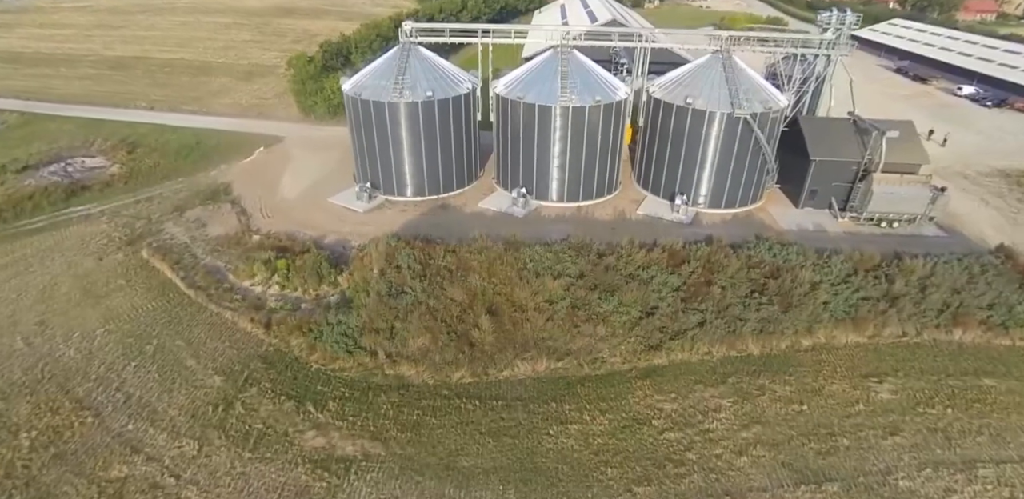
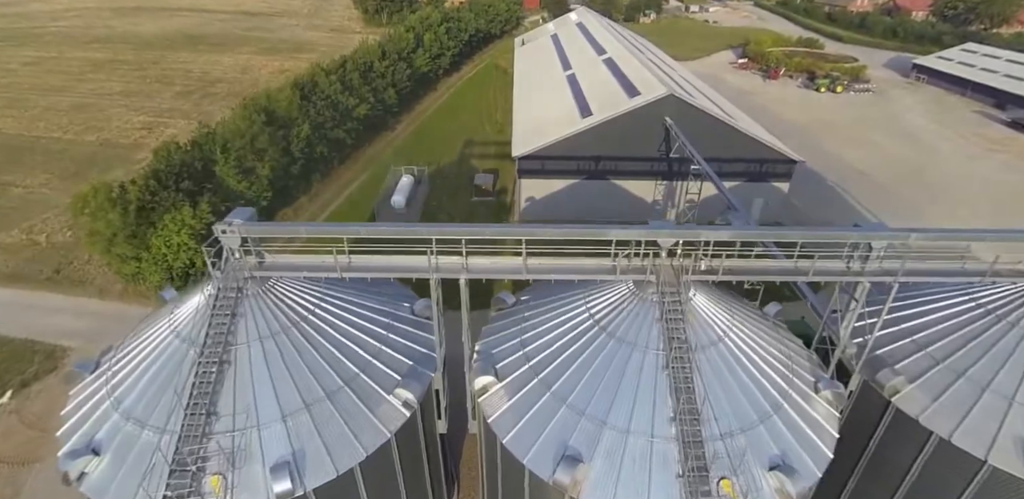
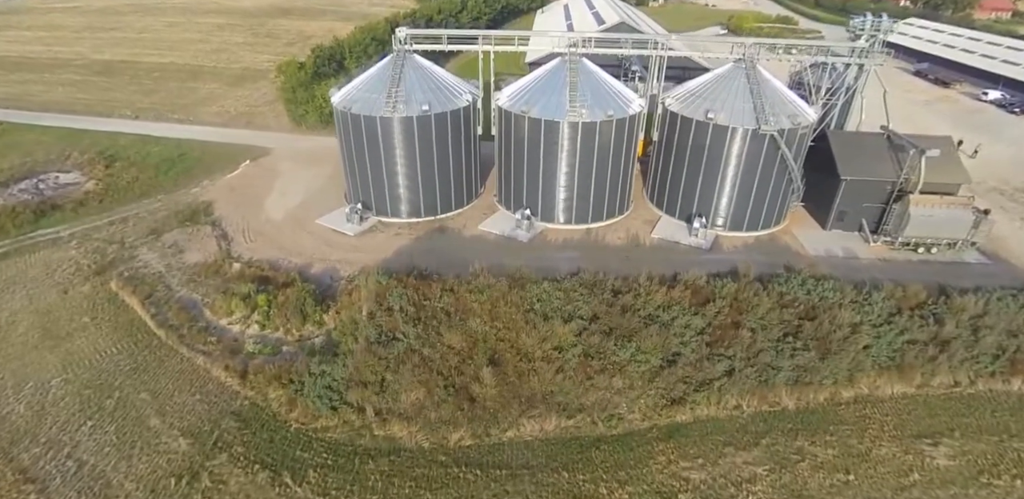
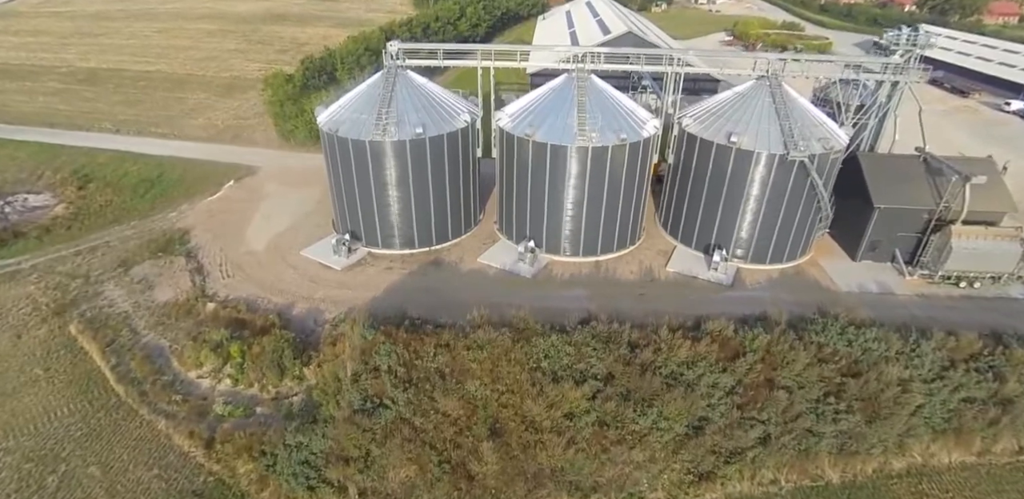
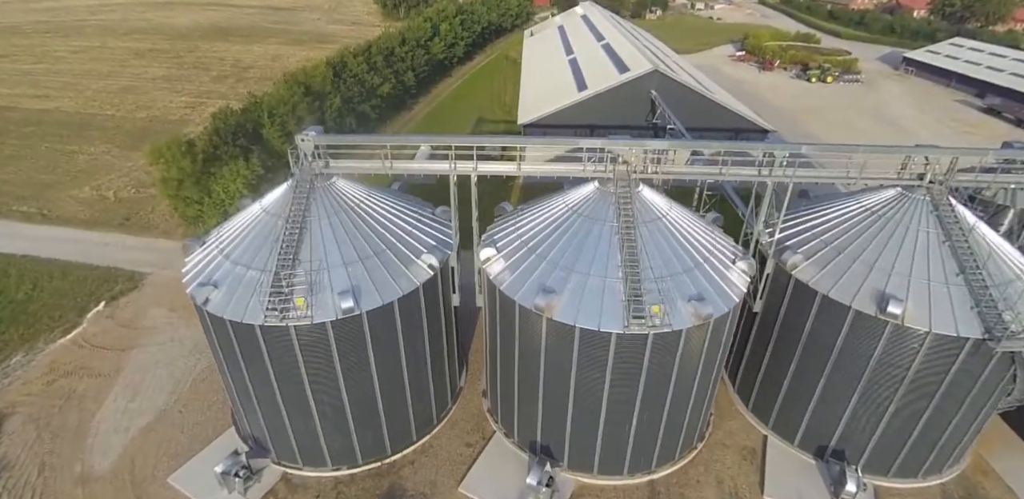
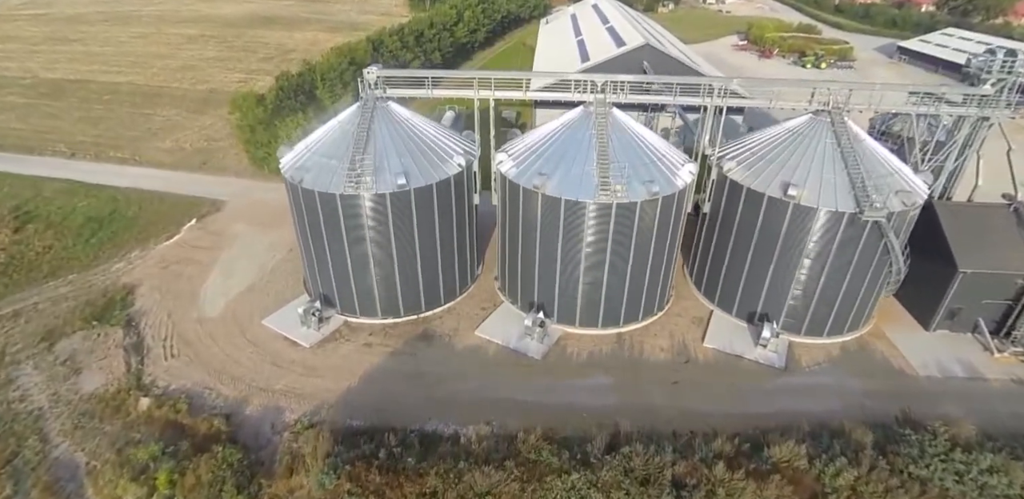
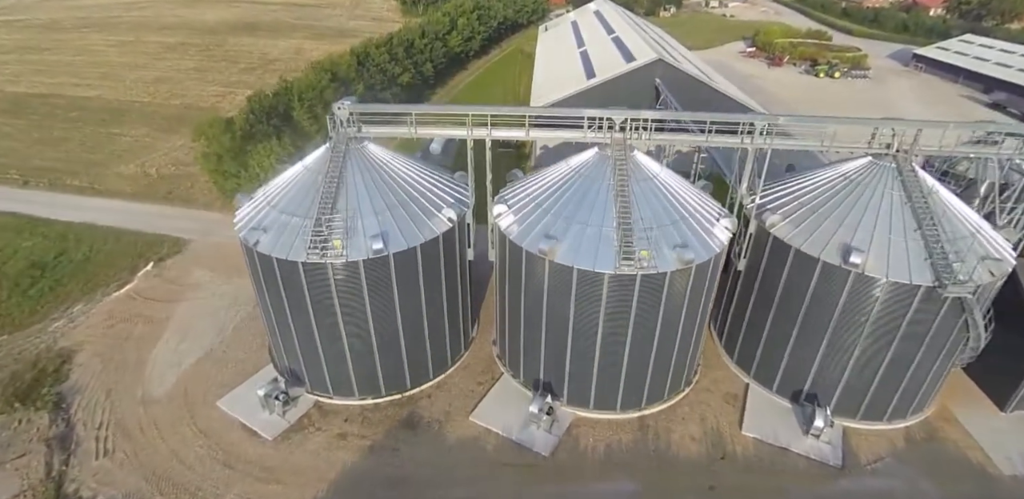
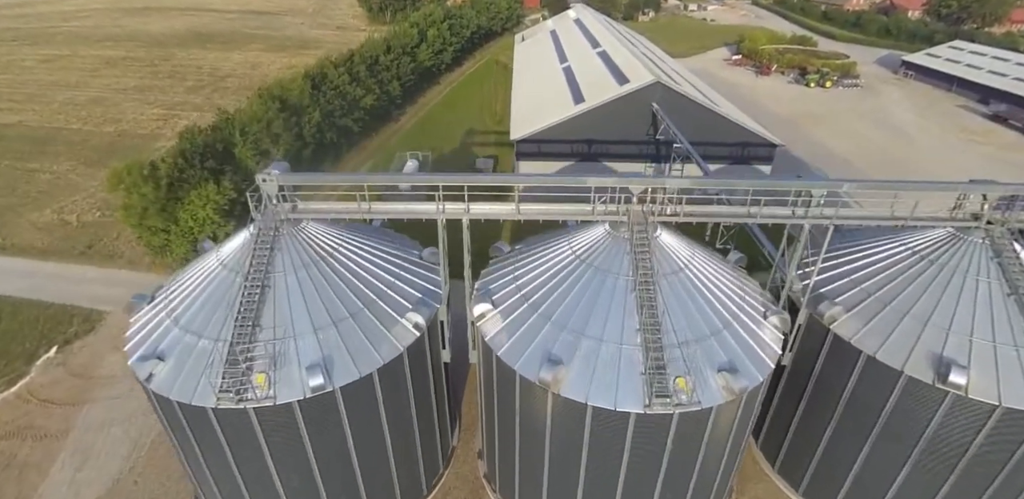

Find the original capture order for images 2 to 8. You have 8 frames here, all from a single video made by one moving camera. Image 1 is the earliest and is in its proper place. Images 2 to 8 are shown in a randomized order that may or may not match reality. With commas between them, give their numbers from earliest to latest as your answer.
3, 4, 6, 7, 5, 8, 2
